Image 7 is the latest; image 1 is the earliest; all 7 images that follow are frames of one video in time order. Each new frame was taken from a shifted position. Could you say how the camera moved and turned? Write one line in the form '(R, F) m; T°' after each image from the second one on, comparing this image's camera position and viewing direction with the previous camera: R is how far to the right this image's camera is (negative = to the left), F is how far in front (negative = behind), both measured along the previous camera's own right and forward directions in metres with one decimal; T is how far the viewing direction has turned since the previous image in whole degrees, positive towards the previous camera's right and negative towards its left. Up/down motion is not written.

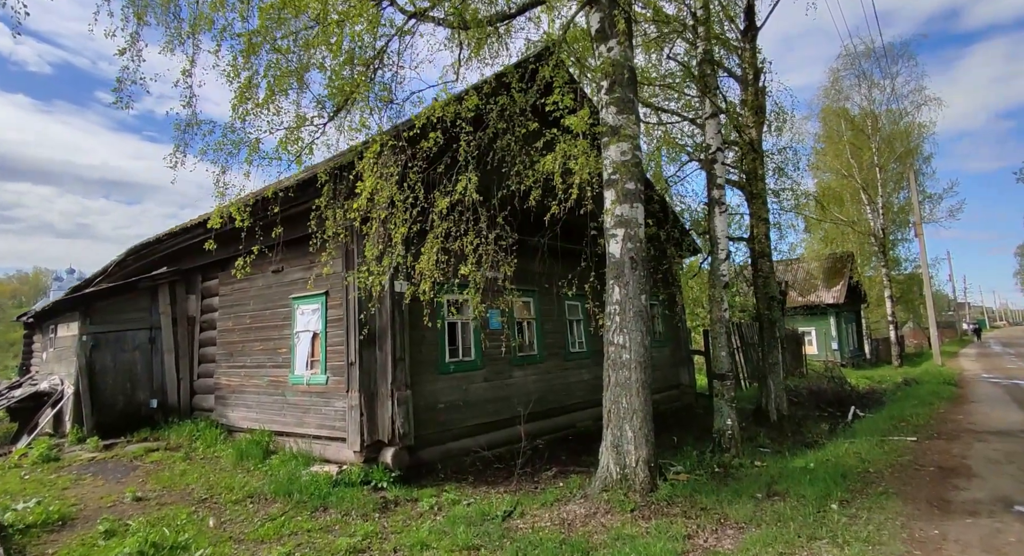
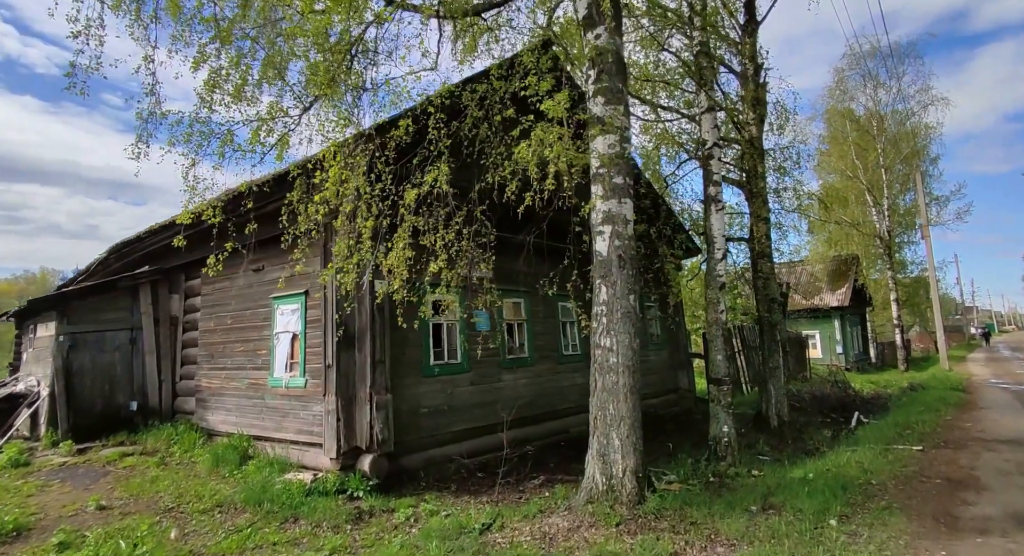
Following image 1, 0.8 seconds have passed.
(+0.2, +0.3) m; 0°
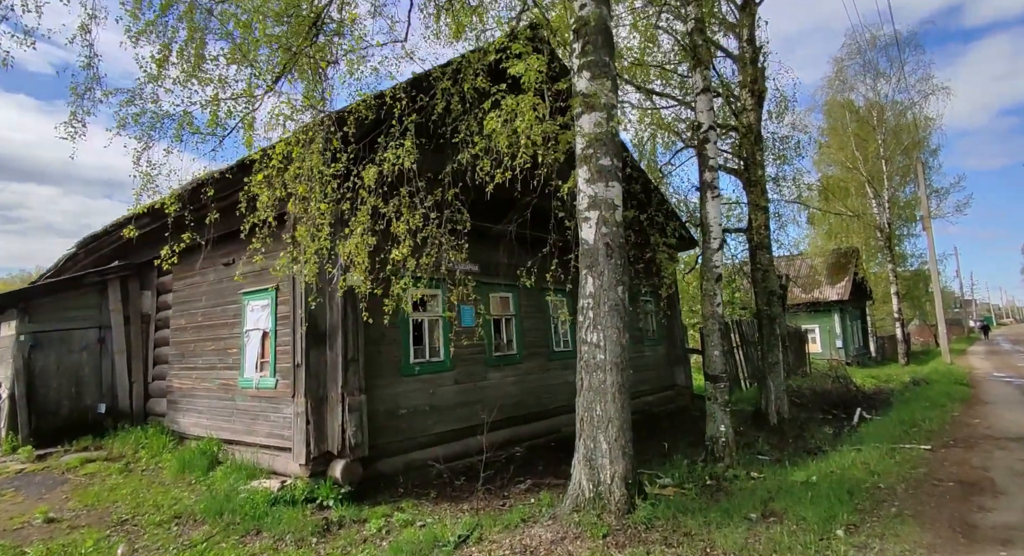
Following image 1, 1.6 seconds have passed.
(+0.2, +0.4) m; 0°
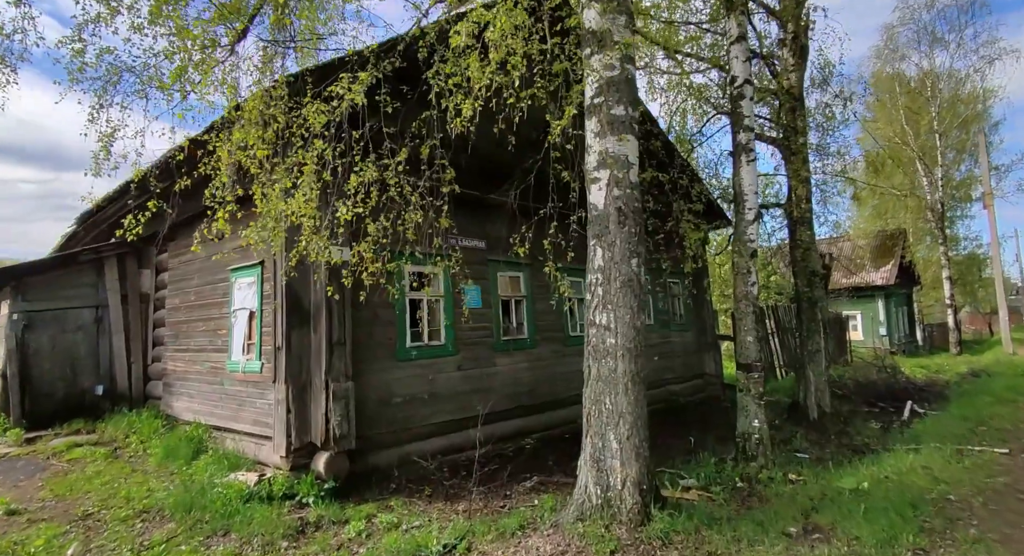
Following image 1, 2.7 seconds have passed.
(+0.3, +0.7) m; -3°
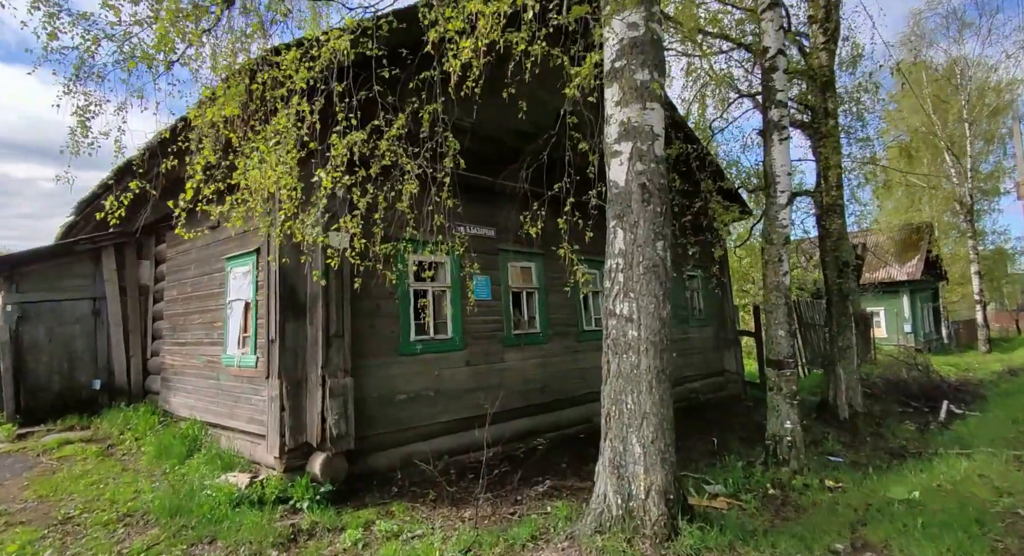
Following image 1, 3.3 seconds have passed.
(0.0, +0.4) m; -1°
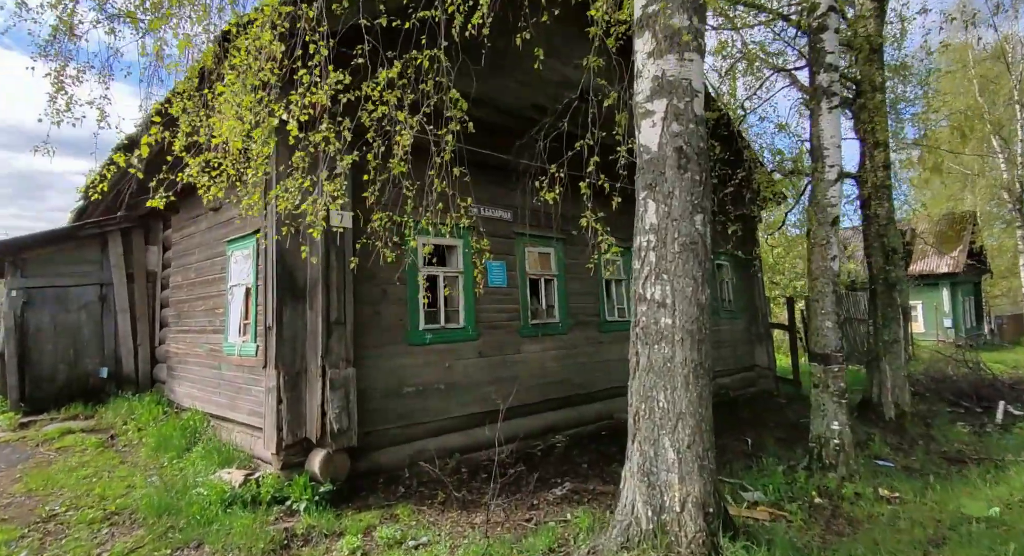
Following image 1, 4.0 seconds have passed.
(0.0, +0.5) m; -2°
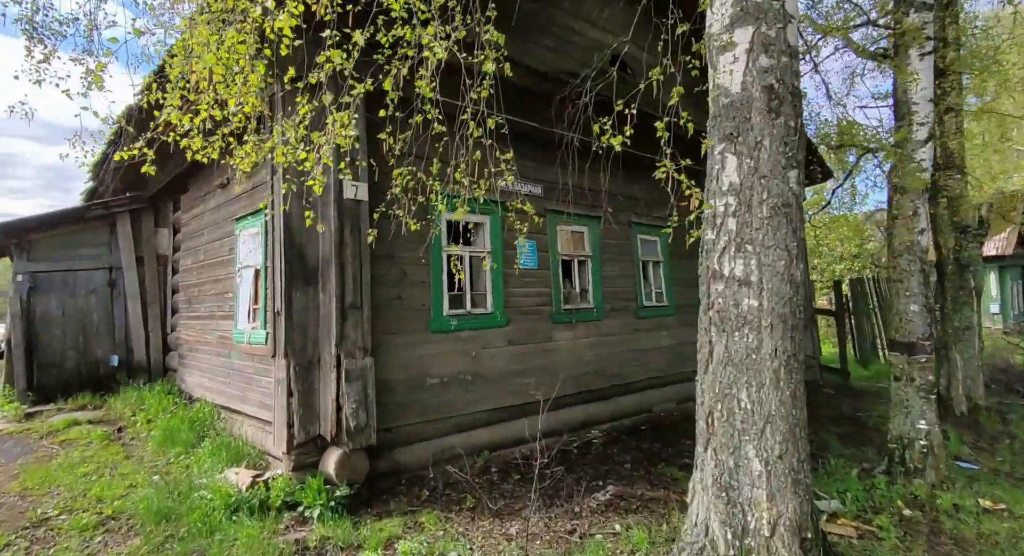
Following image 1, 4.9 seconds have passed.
(-0.1, +0.6) m; -2°
